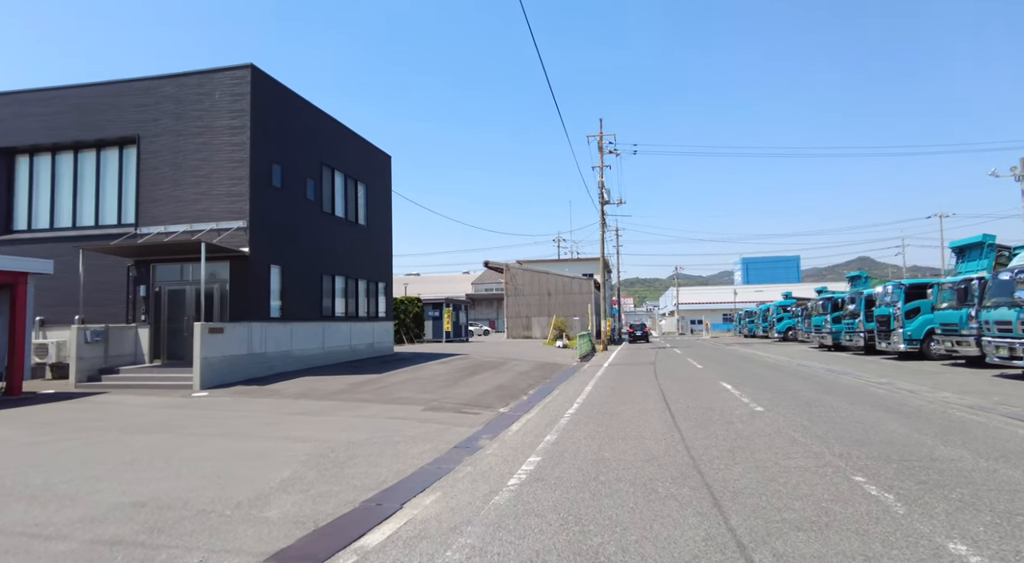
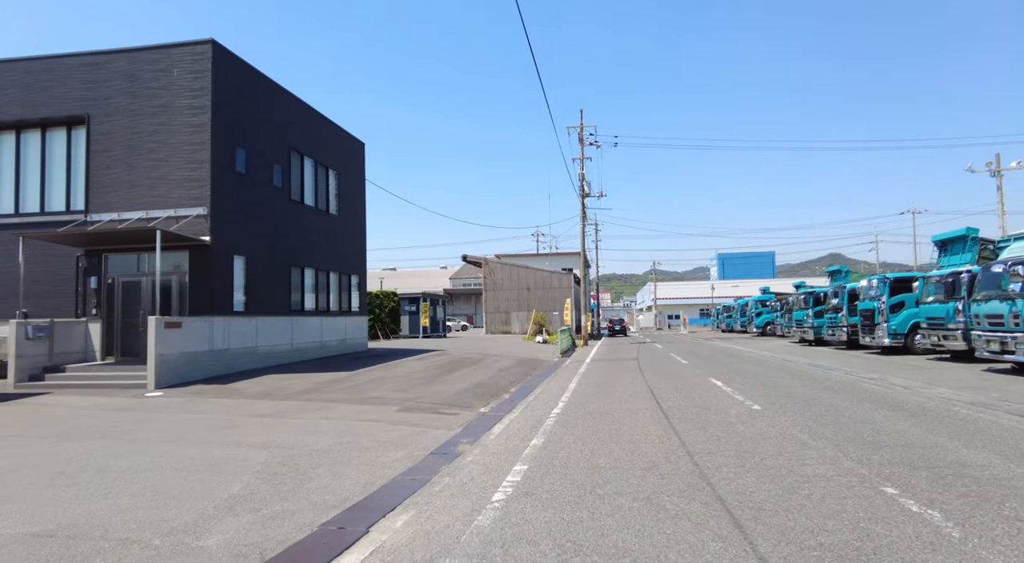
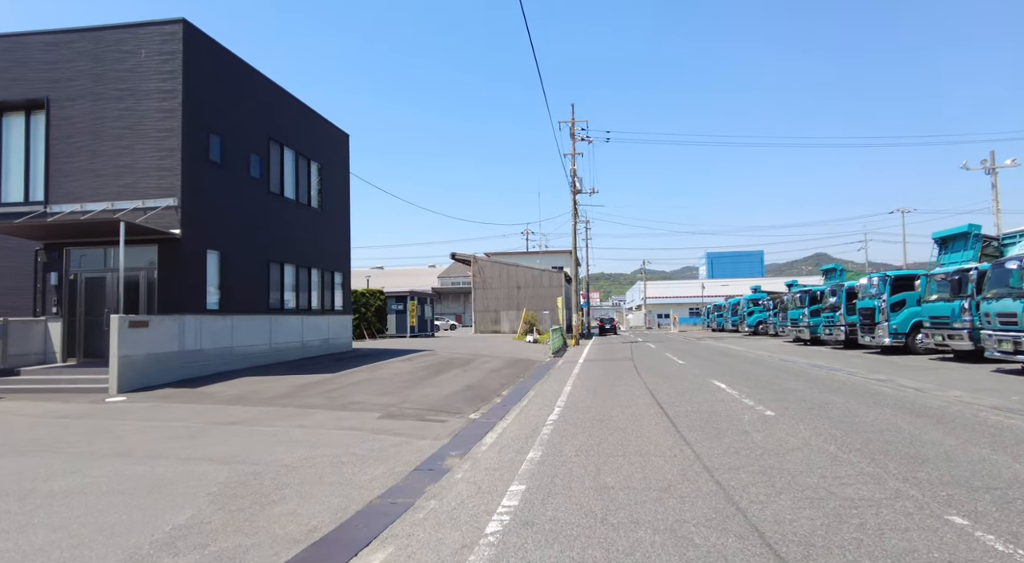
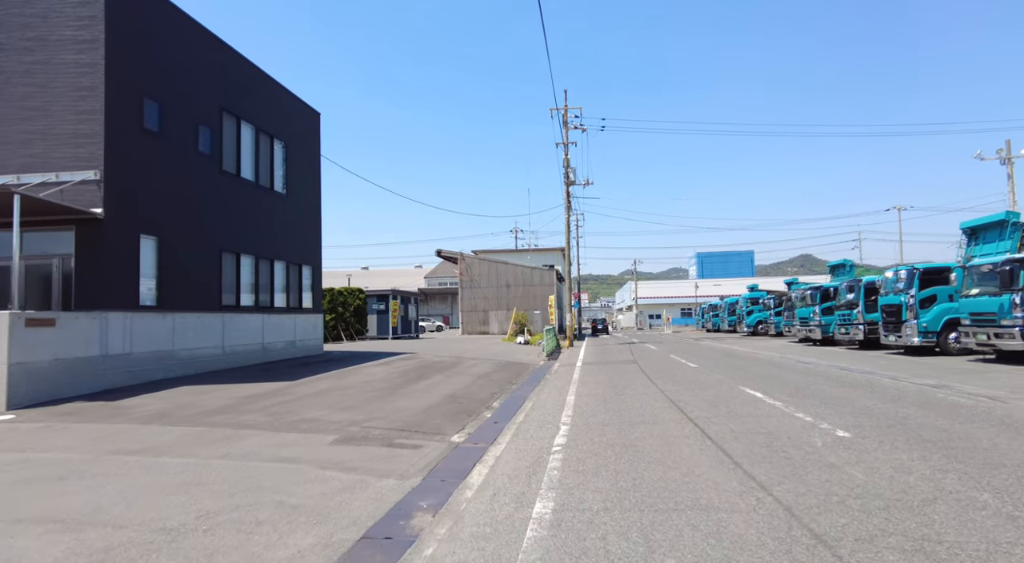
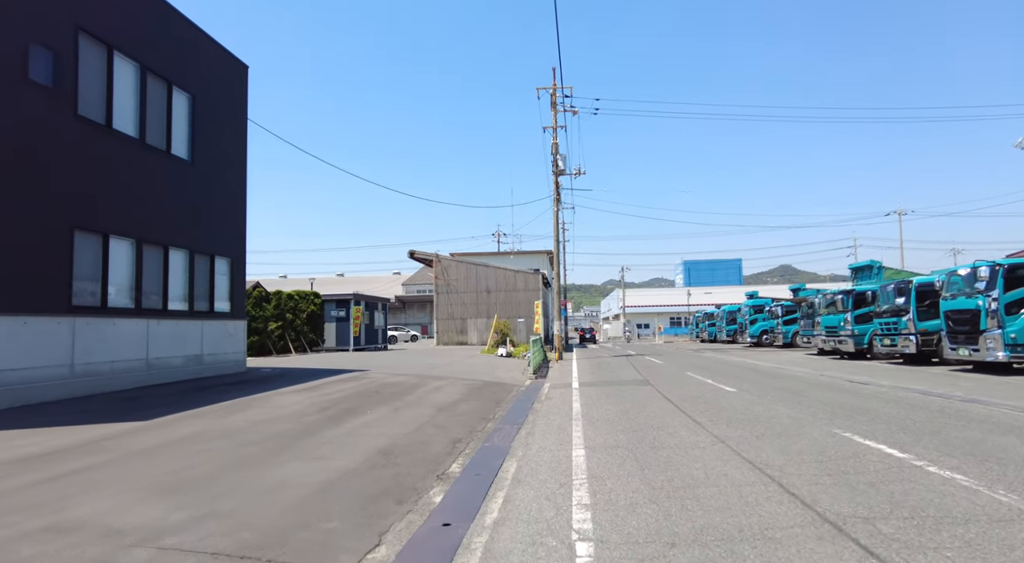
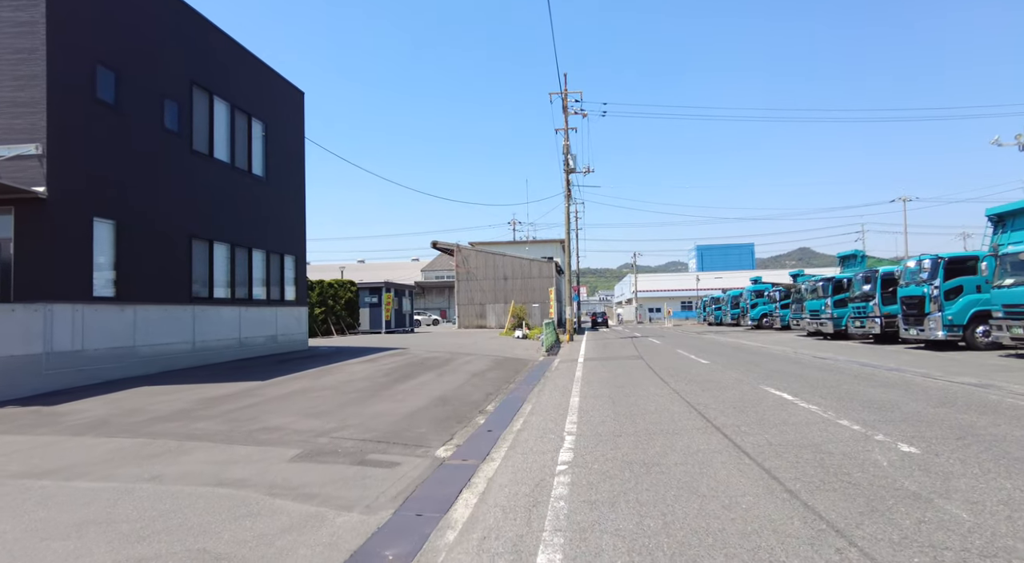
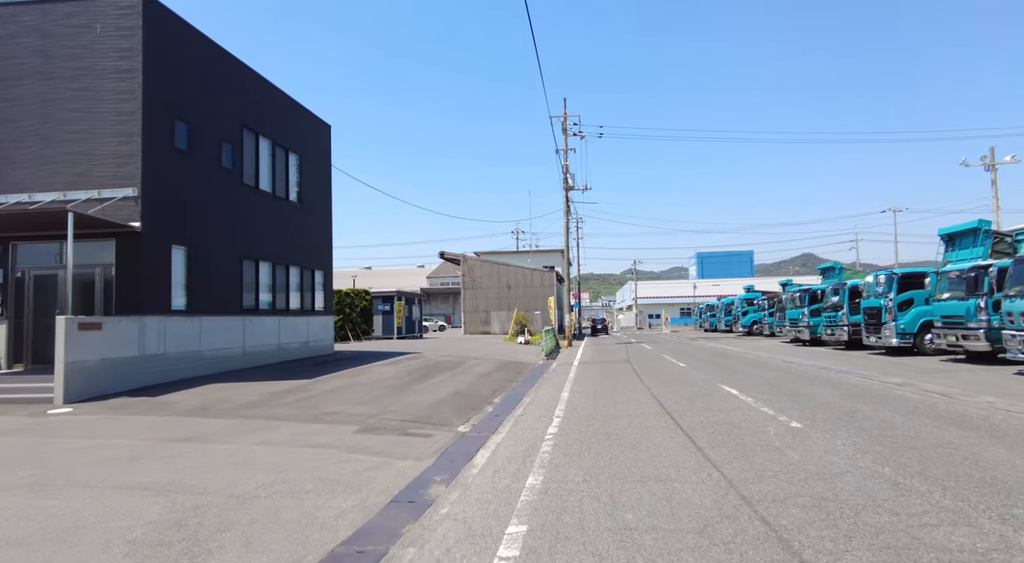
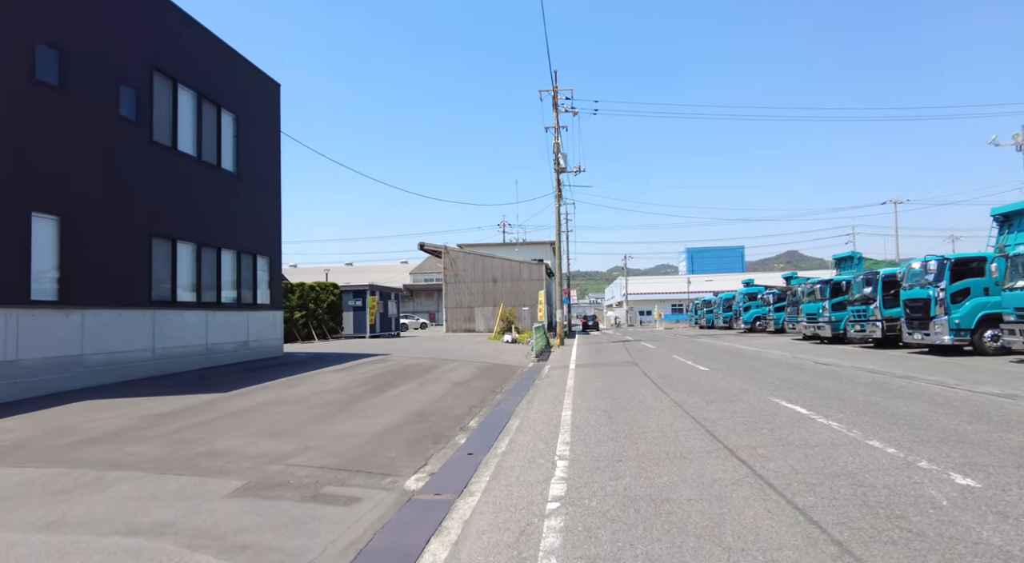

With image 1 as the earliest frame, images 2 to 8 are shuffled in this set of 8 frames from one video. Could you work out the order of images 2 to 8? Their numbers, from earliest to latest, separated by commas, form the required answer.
2, 3, 7, 4, 6, 8, 5
